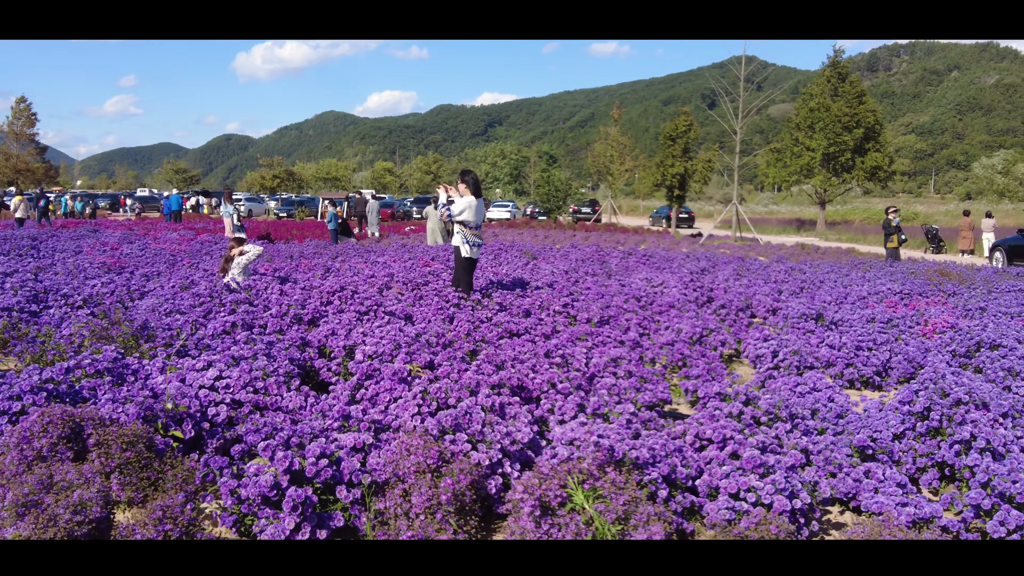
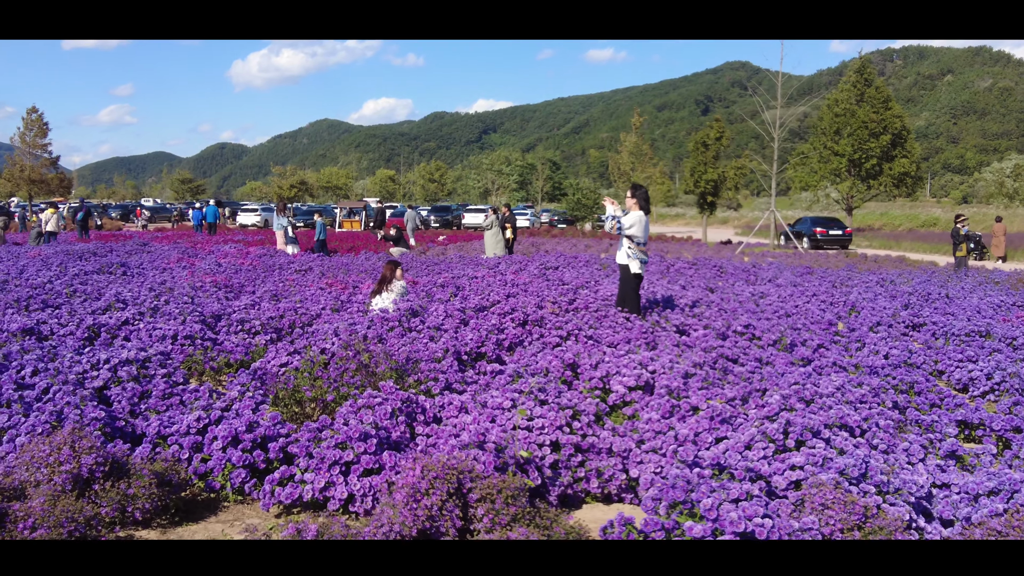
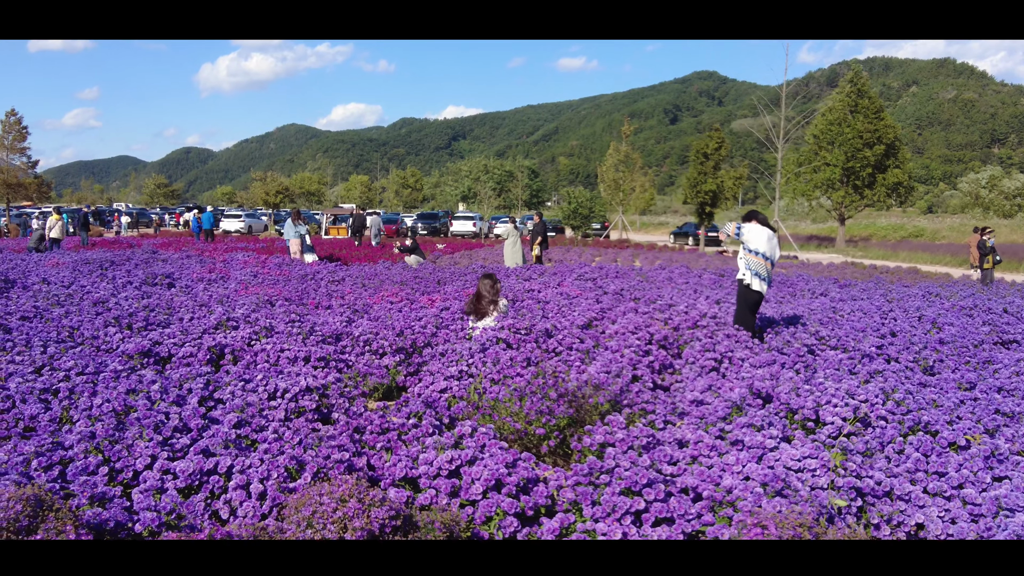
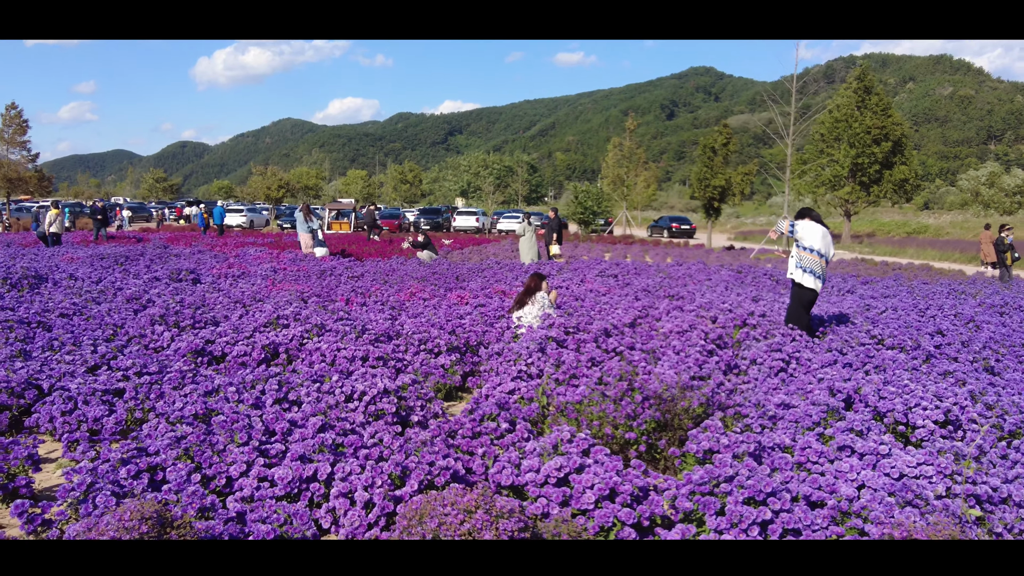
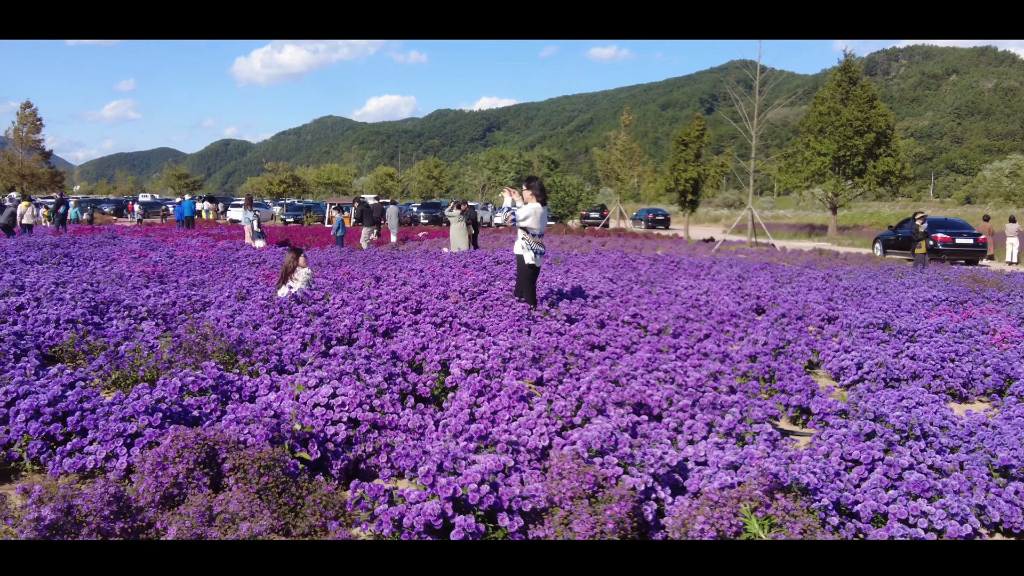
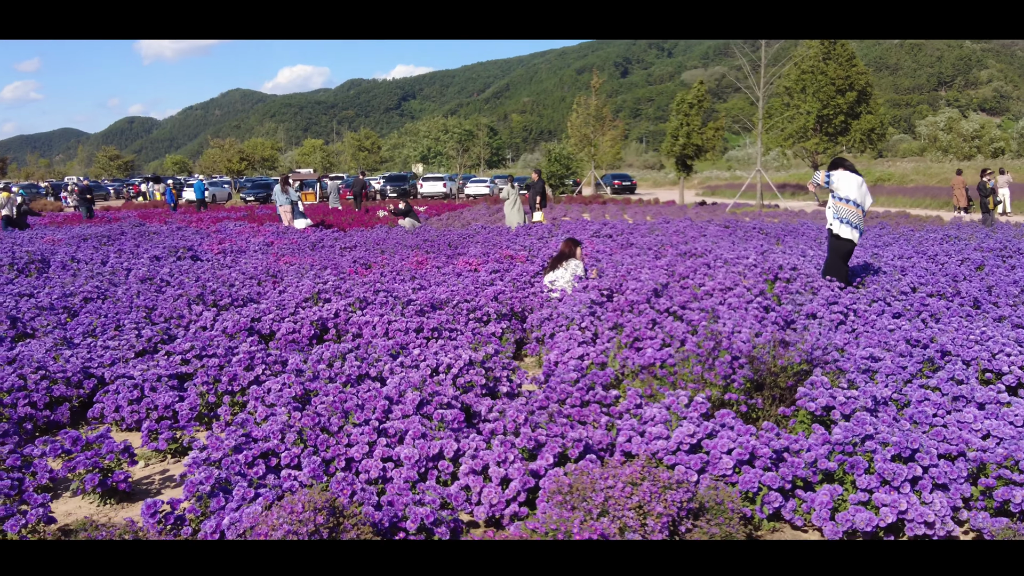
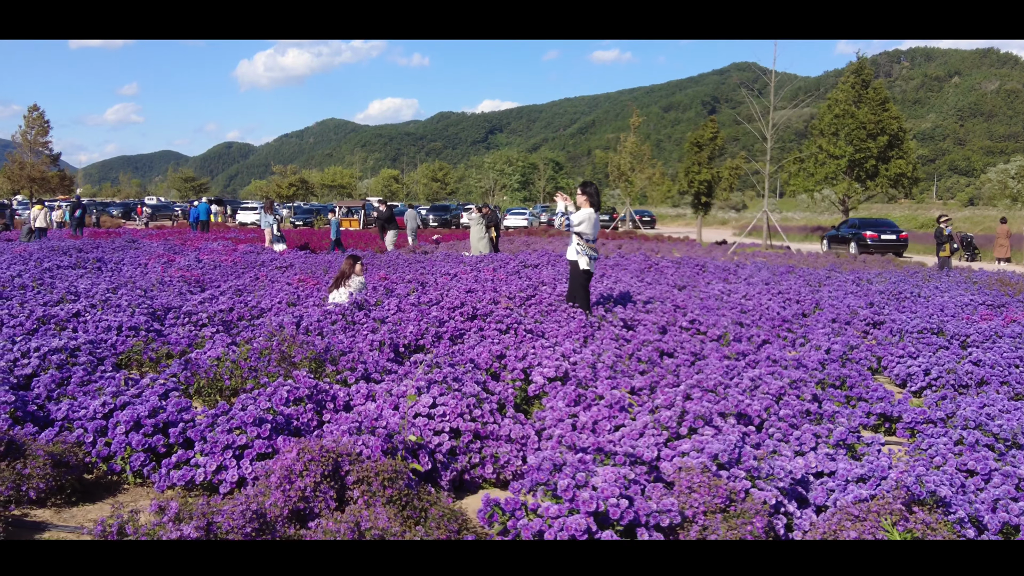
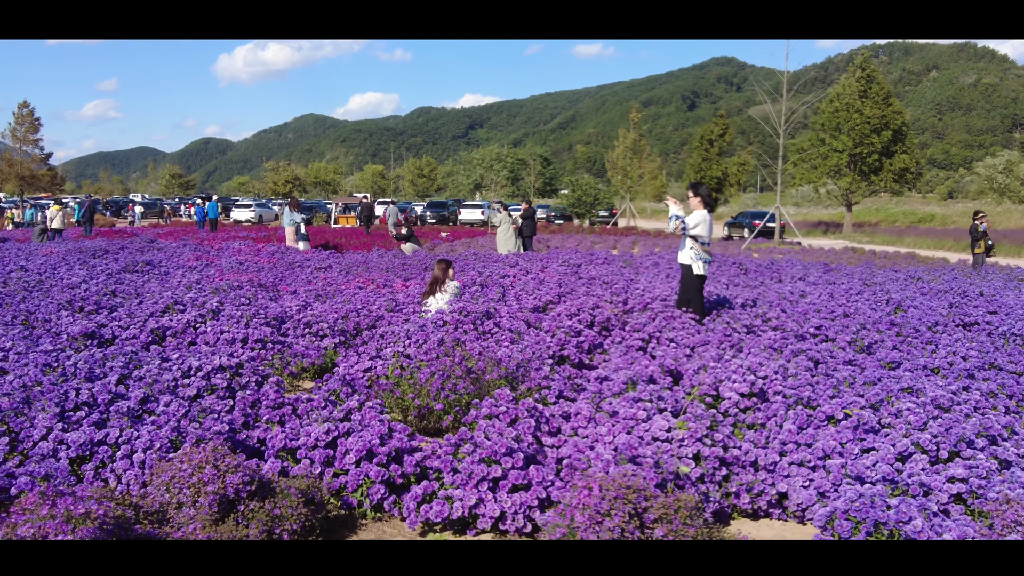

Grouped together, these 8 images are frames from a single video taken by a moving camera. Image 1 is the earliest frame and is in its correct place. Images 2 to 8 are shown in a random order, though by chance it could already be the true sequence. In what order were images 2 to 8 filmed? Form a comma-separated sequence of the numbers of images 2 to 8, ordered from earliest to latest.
5, 7, 2, 8, 3, 4, 6
